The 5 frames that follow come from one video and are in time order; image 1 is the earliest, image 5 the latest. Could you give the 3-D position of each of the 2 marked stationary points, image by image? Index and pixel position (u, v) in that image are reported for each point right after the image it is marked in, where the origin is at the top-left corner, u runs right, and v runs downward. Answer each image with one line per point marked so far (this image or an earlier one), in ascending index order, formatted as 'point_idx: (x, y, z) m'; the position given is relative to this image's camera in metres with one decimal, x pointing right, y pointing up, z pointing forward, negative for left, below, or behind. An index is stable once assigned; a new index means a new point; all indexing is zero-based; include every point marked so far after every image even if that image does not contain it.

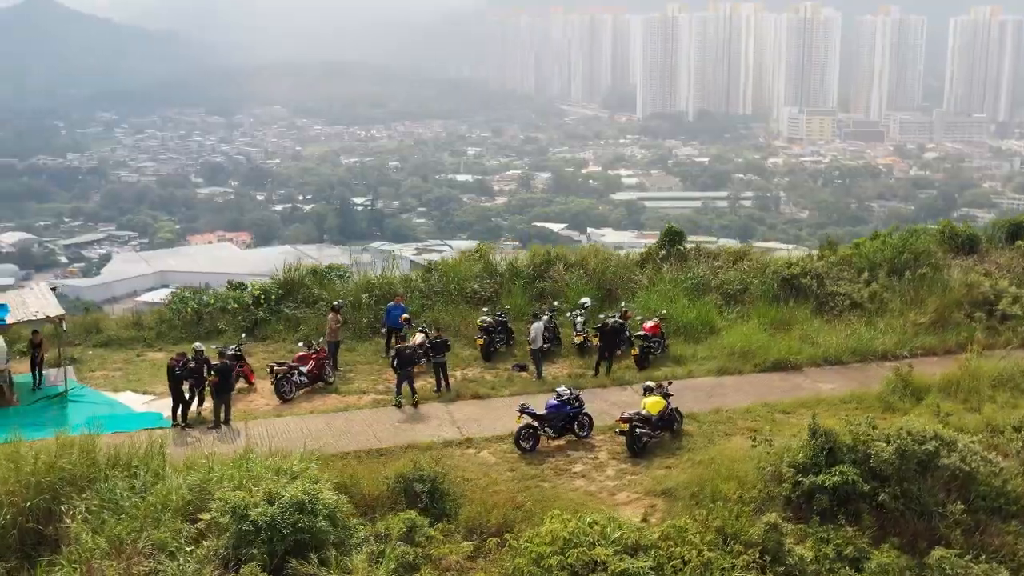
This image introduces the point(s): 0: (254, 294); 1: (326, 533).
0: (-3.1, -0.1, +14.1) m
1: (-1.2, -1.6, +7.6) m
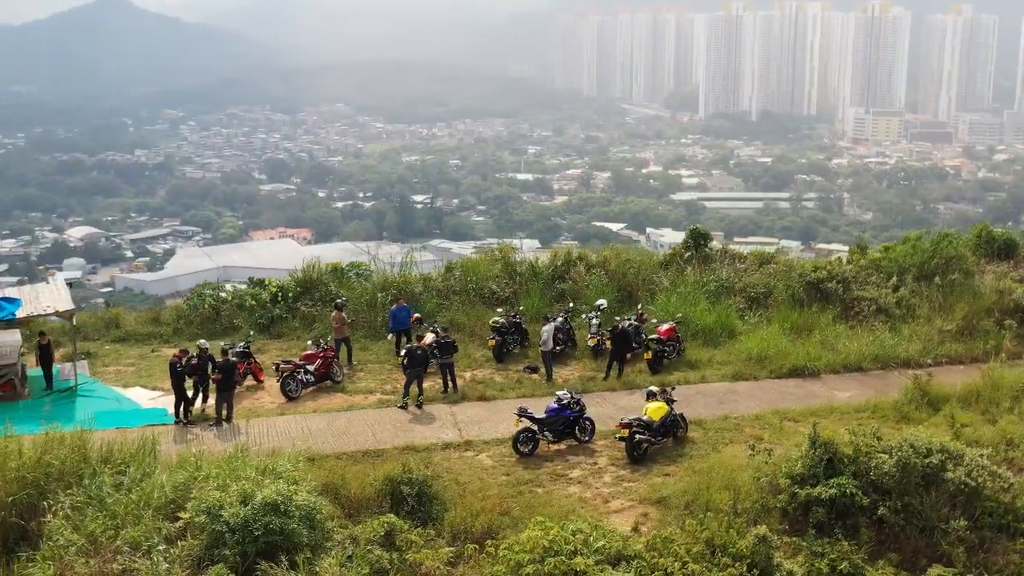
0: (-2.9, 0.0, +14.1) m
1: (-1.4, -1.6, +7.5) m
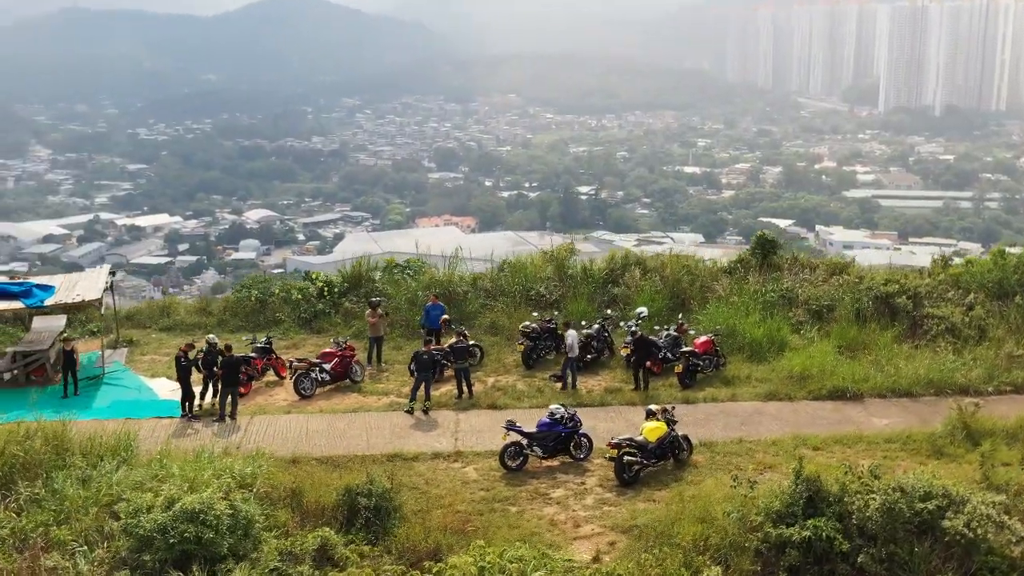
0: (-2.3, 0.0, +14.0) m
1: (-1.8, -1.6, +7.3) m
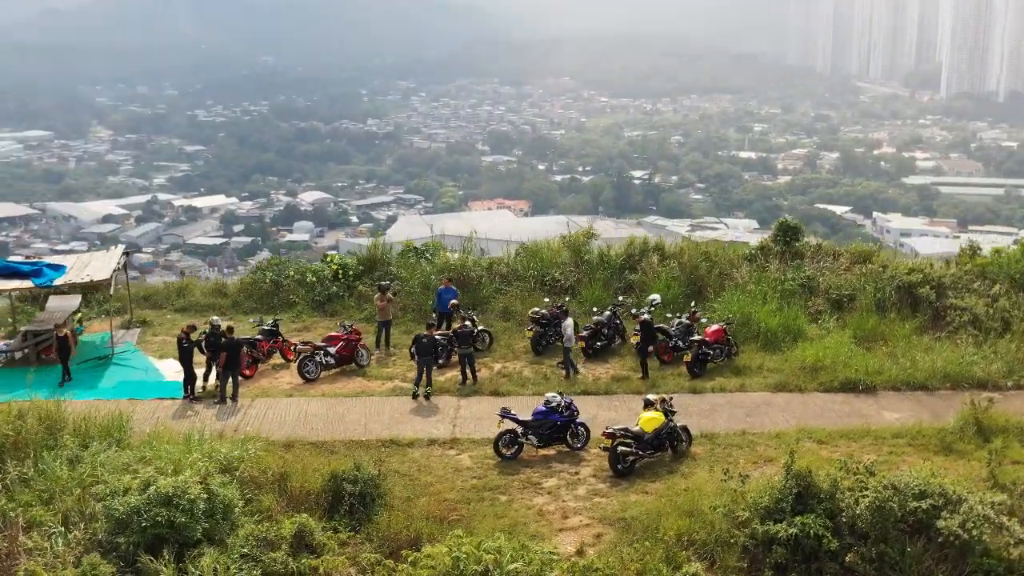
0: (-2.1, +0.2, +14.0) m
1: (-2.0, -1.5, +7.3) m
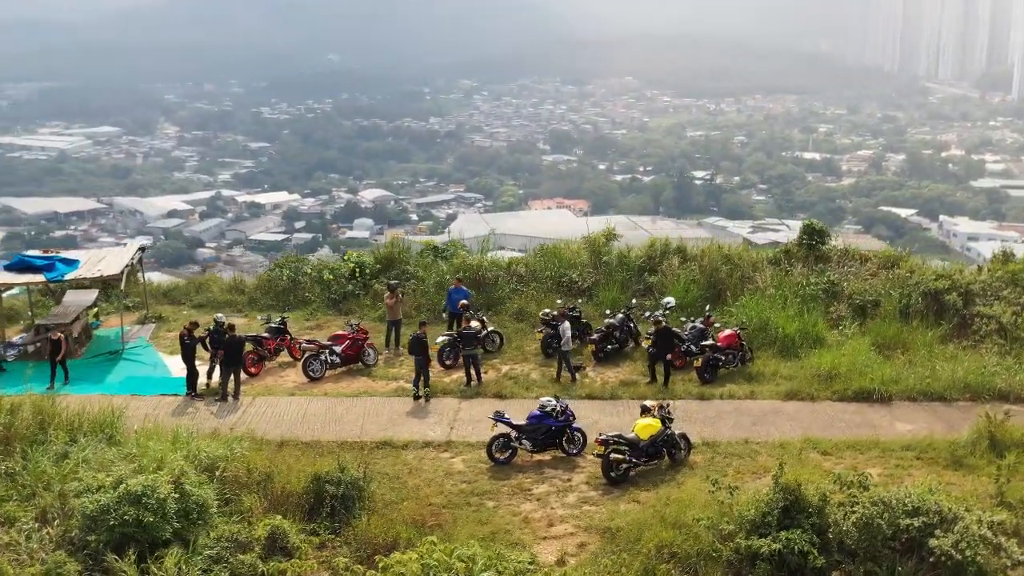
0: (-1.9, +0.3, +13.9) m
1: (-2.2, -1.5, +7.2) m
